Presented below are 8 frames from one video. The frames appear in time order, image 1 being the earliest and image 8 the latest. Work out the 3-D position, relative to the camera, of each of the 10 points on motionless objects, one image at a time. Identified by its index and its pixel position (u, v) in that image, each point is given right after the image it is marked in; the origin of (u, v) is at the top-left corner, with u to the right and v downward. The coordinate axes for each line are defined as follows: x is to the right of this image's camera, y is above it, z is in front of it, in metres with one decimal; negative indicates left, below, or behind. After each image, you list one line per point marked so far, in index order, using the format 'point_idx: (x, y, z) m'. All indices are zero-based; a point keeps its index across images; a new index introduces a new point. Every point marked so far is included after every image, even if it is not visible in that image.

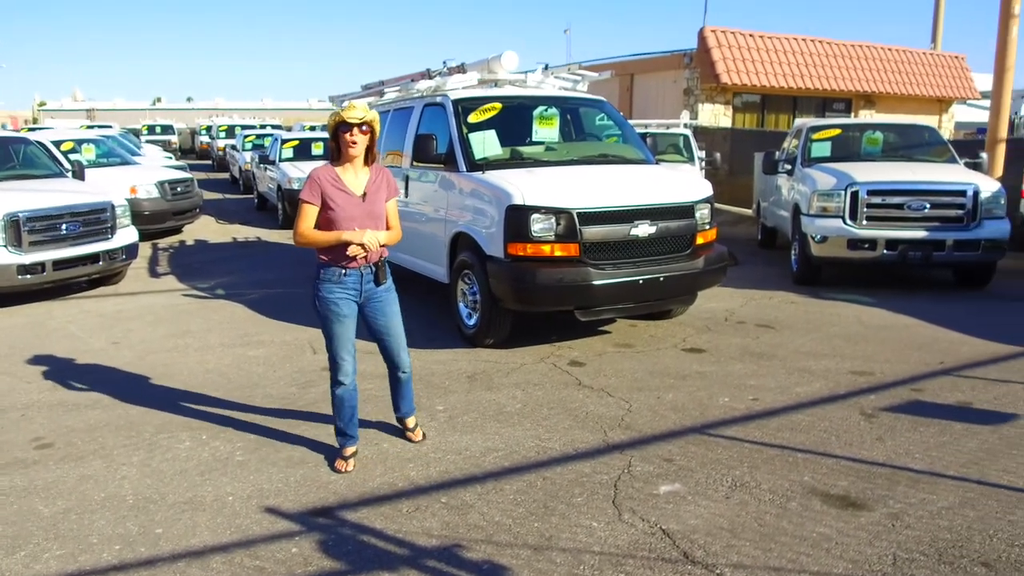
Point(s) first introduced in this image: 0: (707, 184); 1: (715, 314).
0: (+1.8, +1.0, +7.6) m
1: (+2.1, -0.3, +8.4) m
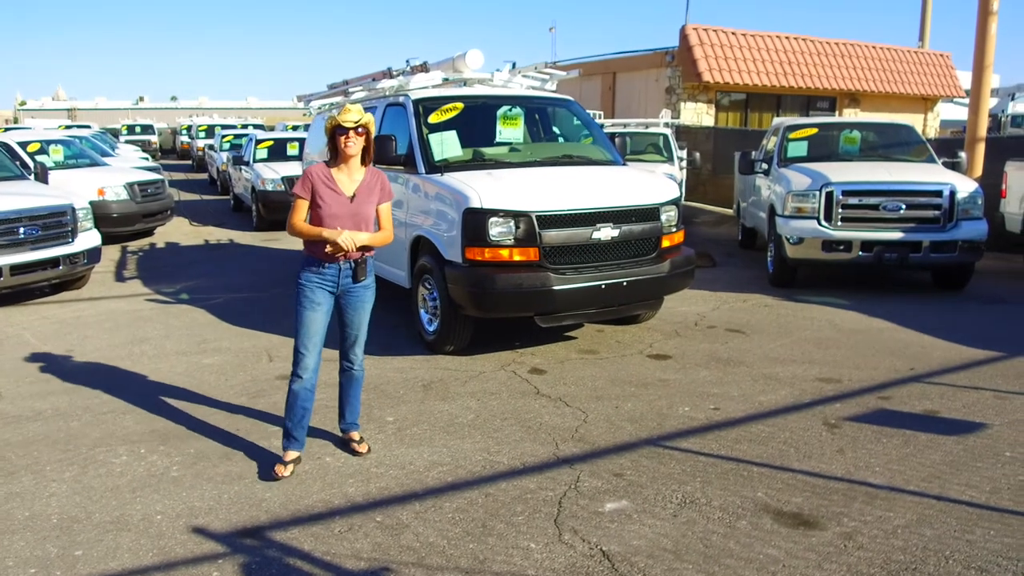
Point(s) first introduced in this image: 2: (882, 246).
0: (+1.5, +0.9, +7.4) m
1: (+1.8, -0.3, +8.2) m
2: (+4.0, +0.5, +8.8) m
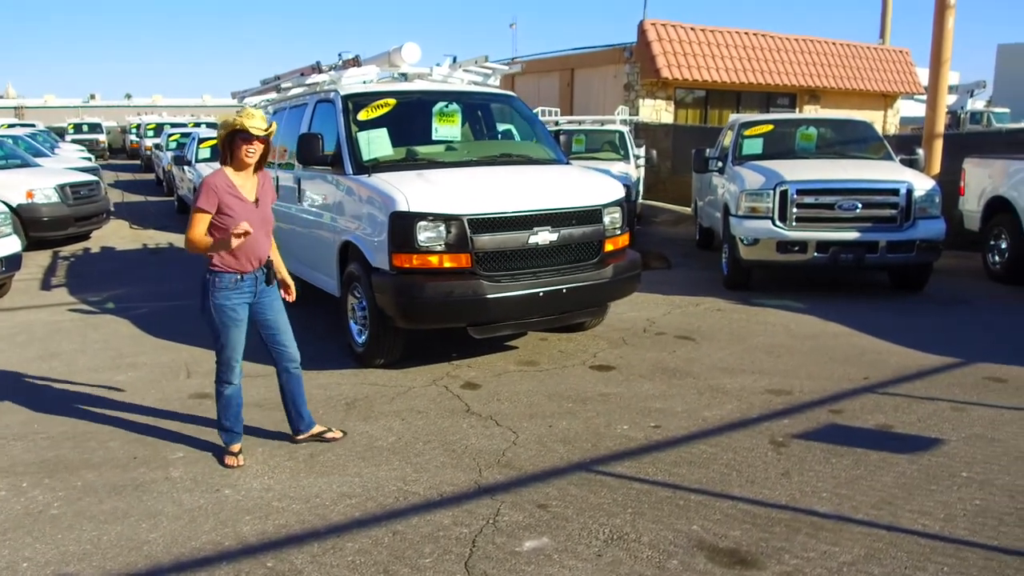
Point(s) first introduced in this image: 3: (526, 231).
0: (+0.9, +0.9, +7.0) m
1: (+1.2, -0.3, +7.8) m
2: (+3.4, +0.4, +8.5) m
3: (+0.1, +0.4, +6.3) m
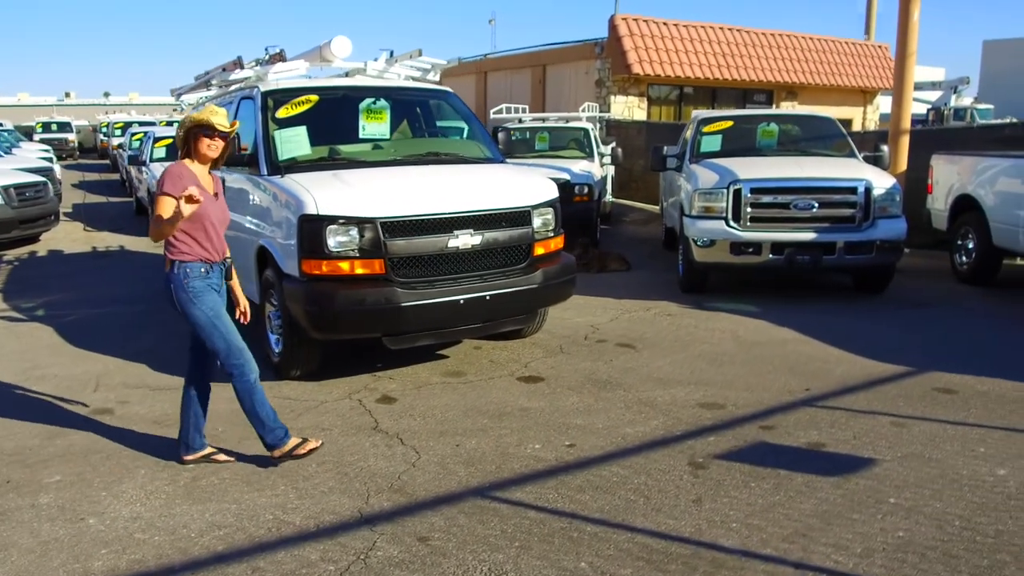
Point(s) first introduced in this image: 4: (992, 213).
0: (+0.3, +0.8, +6.6) m
1: (+0.6, -0.4, +7.4) m
2: (+2.8, +0.4, +8.1) m
3: (-0.5, +0.4, +5.9) m
4: (+5.2, +0.8, +8.8) m
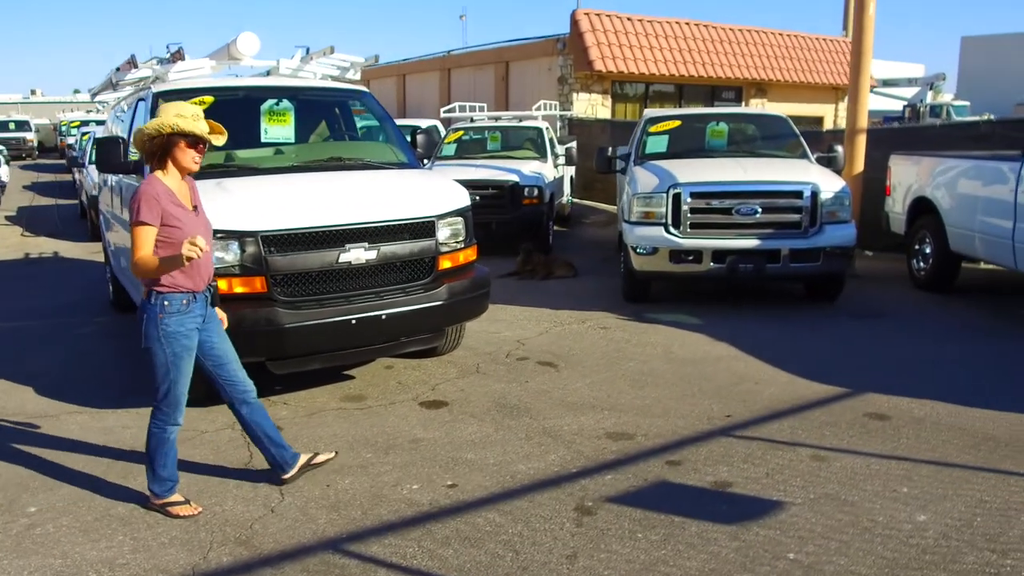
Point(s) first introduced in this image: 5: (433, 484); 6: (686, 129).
0: (-0.4, +0.7, +6.1) m
1: (-0.1, -0.5, +7.0) m
2: (+2.1, +0.3, +7.6) m
3: (-1.2, +0.3, +5.4) m
4: (+4.5, +0.7, +8.4) m
5: (-0.4, -1.1, +4.4) m
6: (+2.0, +1.8, +9.4) m
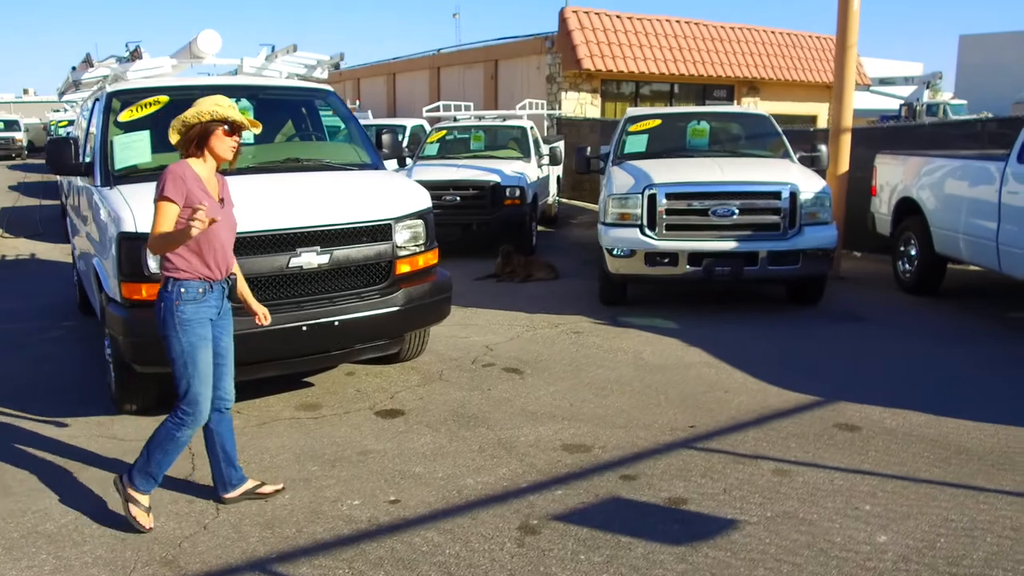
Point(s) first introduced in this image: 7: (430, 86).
0: (-0.6, +0.7, +6.0) m
1: (-0.4, -0.5, +6.8) m
2: (+1.8, +0.3, +7.4) m
3: (-1.4, +0.2, +5.2) m
4: (+4.3, +0.7, +8.2) m
5: (-0.7, -1.1, +4.2) m
6: (+1.8, +1.8, +9.2) m
7: (-2.0, +4.9, +19.8) m
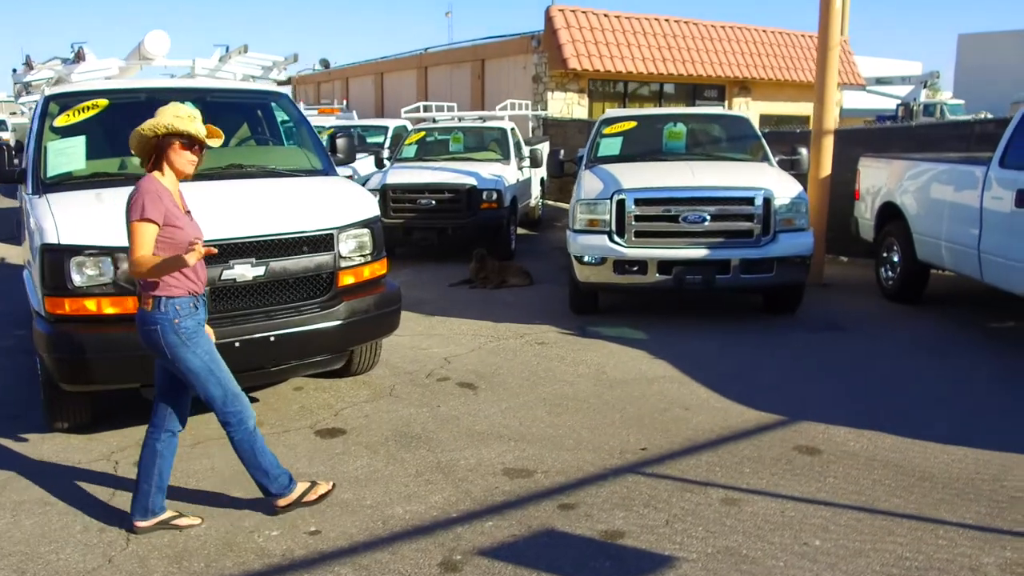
0: (-1.0, +0.6, +5.7) m
1: (-0.7, -0.6, +6.5) m
2: (+1.5, +0.2, +7.1) m
3: (-1.8, +0.1, +5.0) m
4: (+3.9, +0.6, +7.9) m
5: (-1.1, -1.2, +4.0) m
6: (+1.5, +1.7, +8.9) m
7: (-2.2, +4.9, +19.6) m
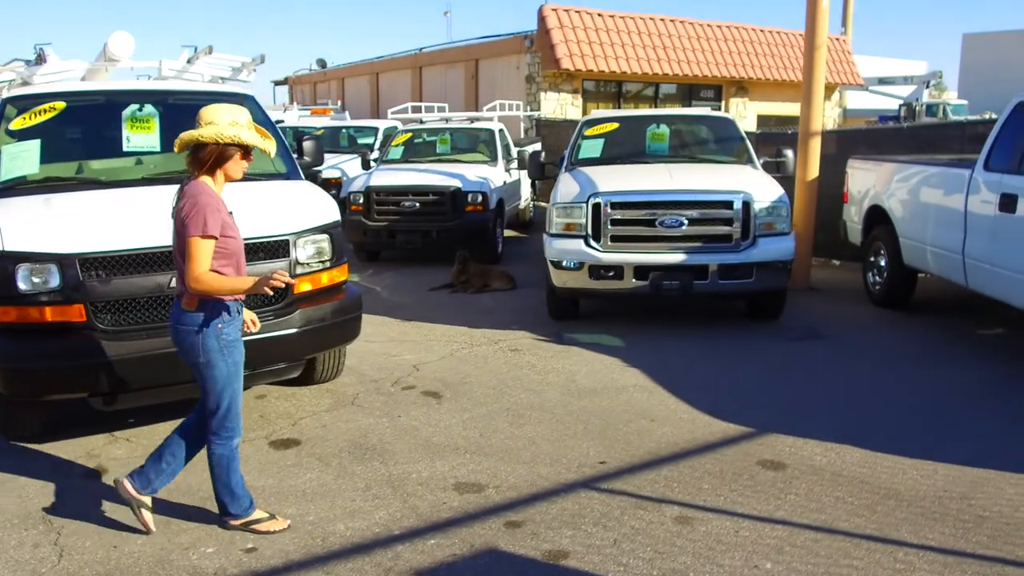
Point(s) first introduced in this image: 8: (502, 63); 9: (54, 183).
0: (-1.2, +0.6, +5.6) m
1: (-0.9, -0.7, +6.4) m
2: (+1.3, +0.1, +7.0) m
3: (-2.0, +0.1, +4.8) m
4: (+3.7, +0.6, +7.7) m
5: (-1.3, -1.2, +3.9) m
6: (+1.2, +1.7, +8.7) m
7: (-2.3, +4.8, +19.5) m
8: (-0.1, +4.5, +16.3) m
9: (-3.0, +0.7, +5.4) m
